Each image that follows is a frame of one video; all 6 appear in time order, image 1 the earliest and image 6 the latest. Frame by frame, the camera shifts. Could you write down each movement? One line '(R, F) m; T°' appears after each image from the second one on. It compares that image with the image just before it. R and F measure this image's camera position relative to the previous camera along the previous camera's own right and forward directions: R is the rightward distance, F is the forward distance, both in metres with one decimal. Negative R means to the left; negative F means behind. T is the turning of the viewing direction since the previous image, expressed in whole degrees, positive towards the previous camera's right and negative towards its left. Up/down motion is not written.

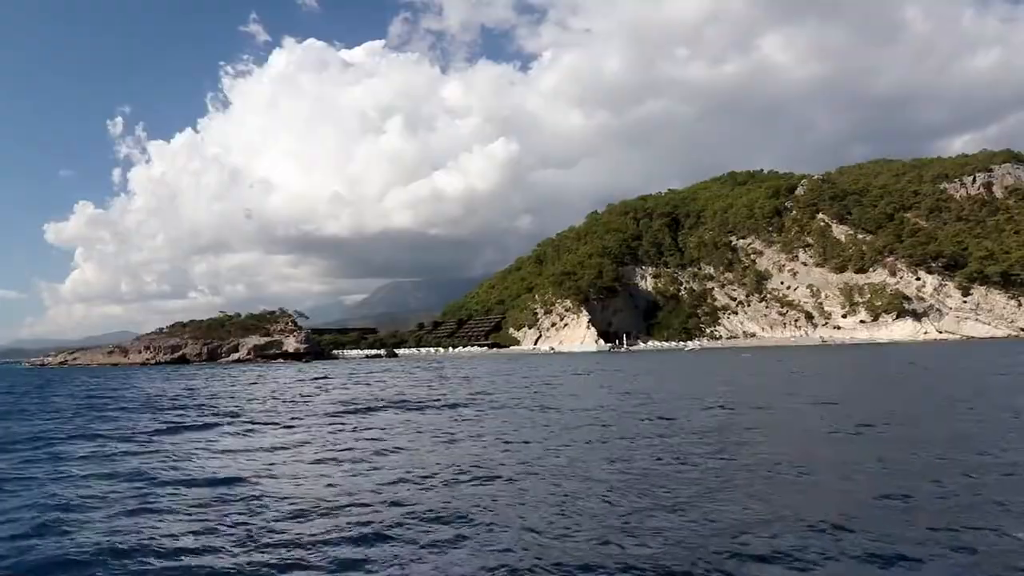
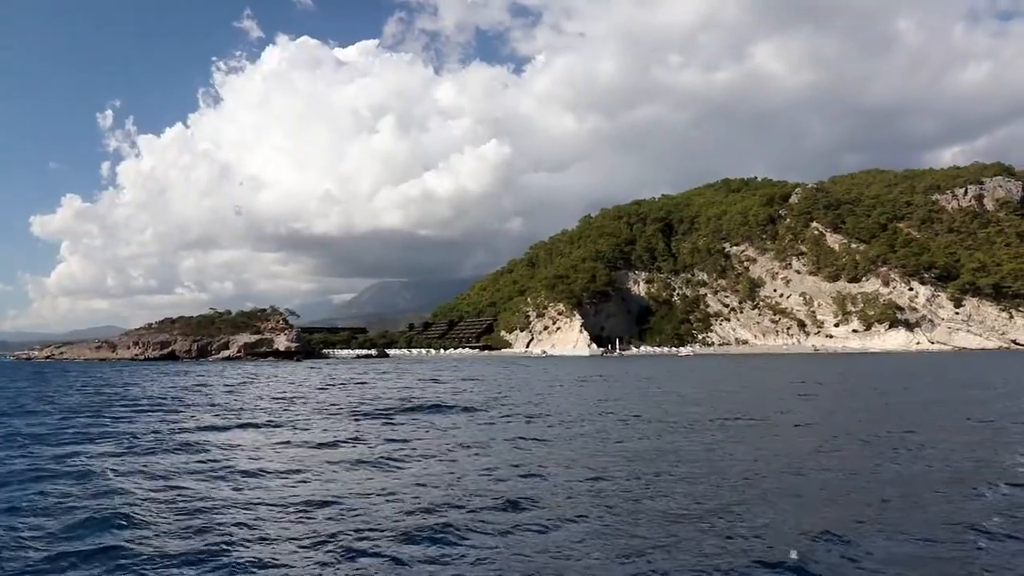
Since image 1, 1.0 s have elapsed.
(-0.6, +0.3) m; +1°
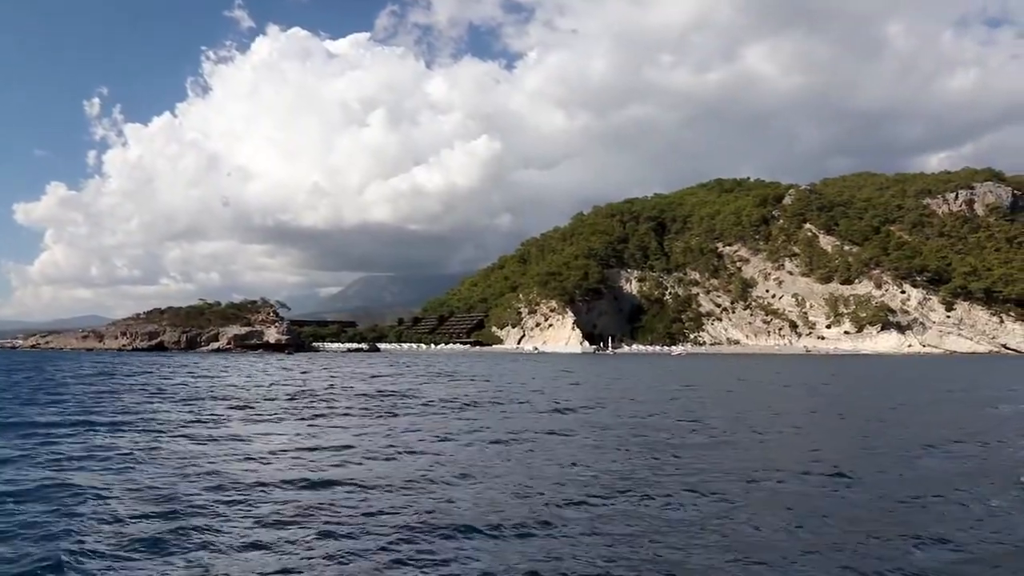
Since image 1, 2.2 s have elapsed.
(-0.8, +0.3) m; +1°
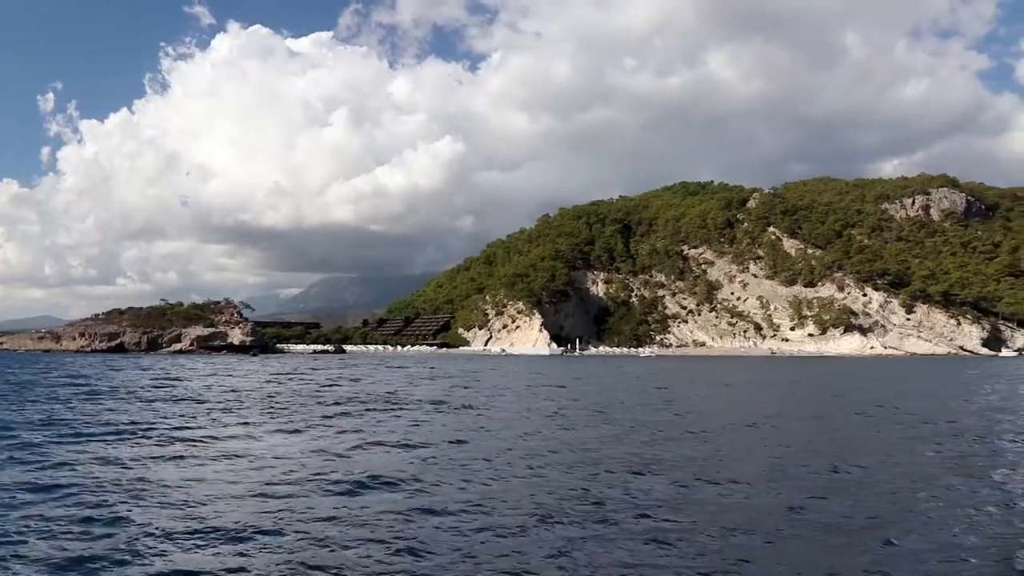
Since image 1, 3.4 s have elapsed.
(-0.8, +0.1) m; +3°
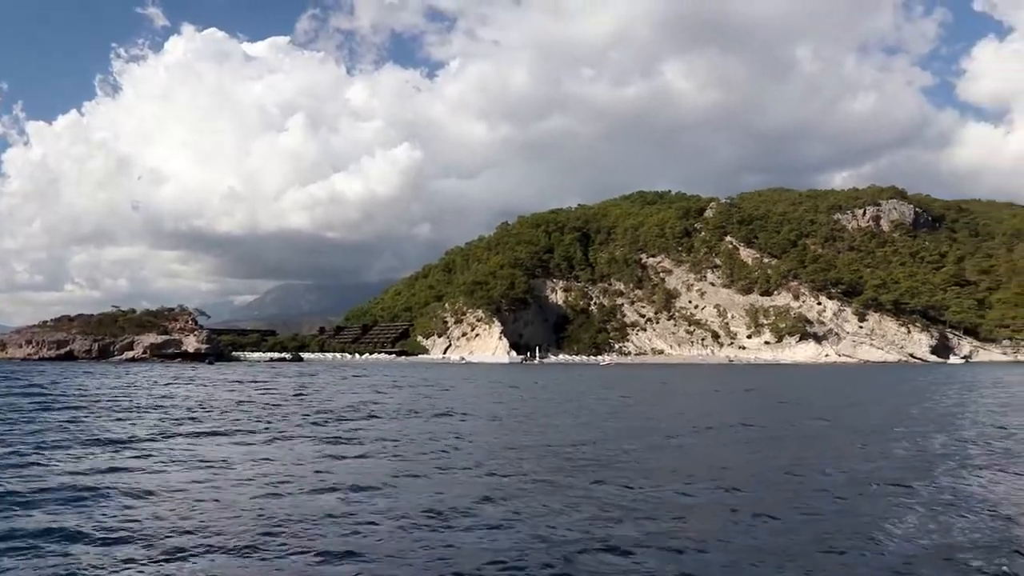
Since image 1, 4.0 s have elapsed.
(-0.4, +0.1) m; +3°
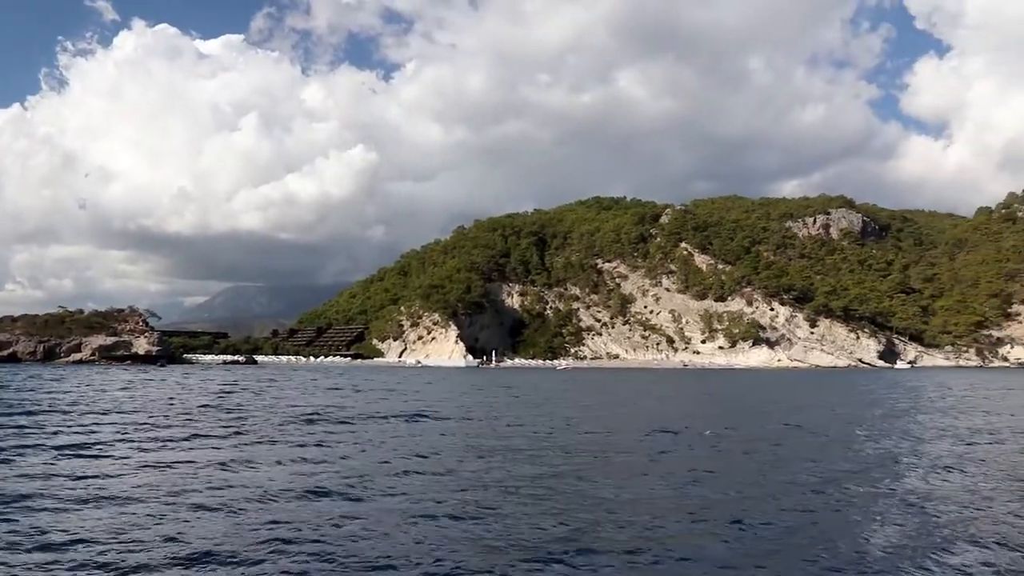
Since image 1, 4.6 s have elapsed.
(-0.4, 0.0) m; +3°
